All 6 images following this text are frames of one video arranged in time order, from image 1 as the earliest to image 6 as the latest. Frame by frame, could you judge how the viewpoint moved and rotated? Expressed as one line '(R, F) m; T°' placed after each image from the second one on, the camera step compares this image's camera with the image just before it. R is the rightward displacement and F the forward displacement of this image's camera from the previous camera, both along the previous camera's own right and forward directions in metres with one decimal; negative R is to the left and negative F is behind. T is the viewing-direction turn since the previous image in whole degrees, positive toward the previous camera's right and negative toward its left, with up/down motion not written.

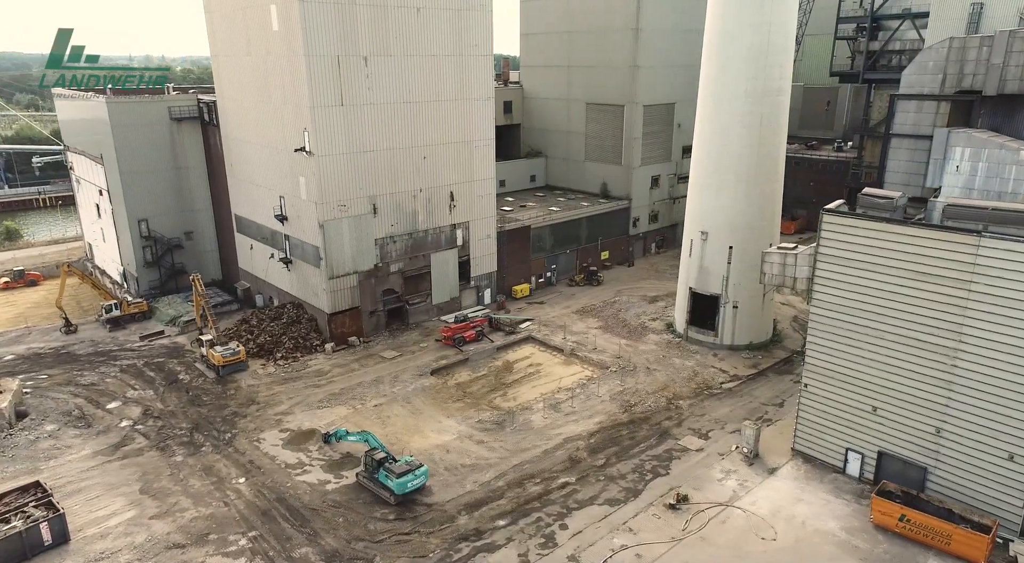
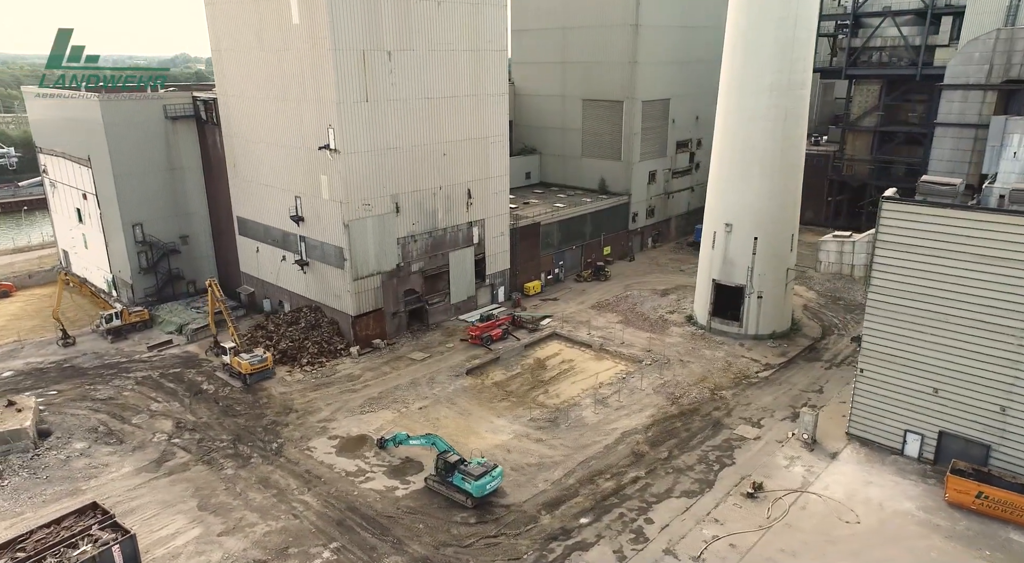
(-4.1, +0.5) m; +5°
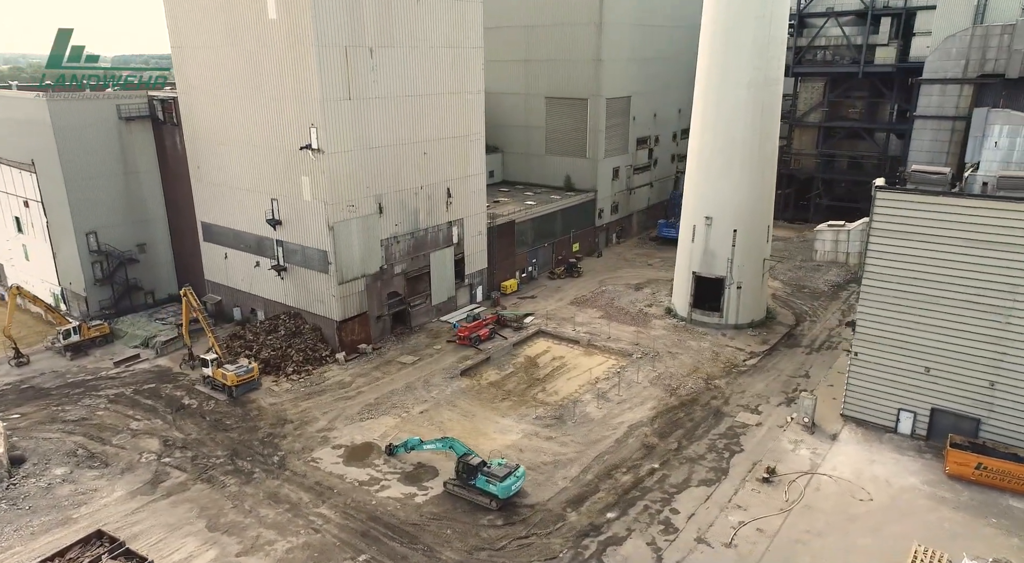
(-2.7, +0.4) m; +6°
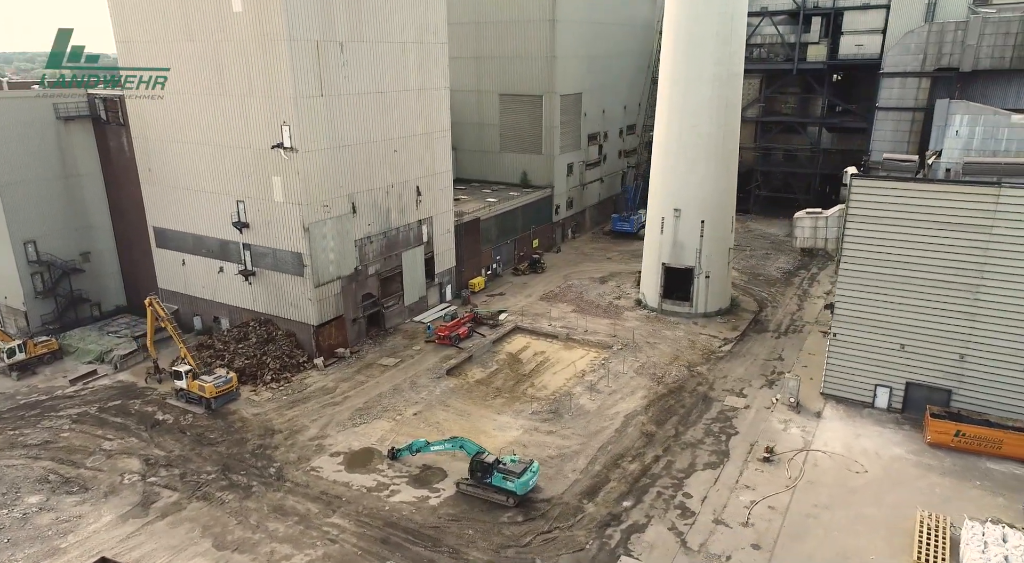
(-2.7, +0.3) m; +7°
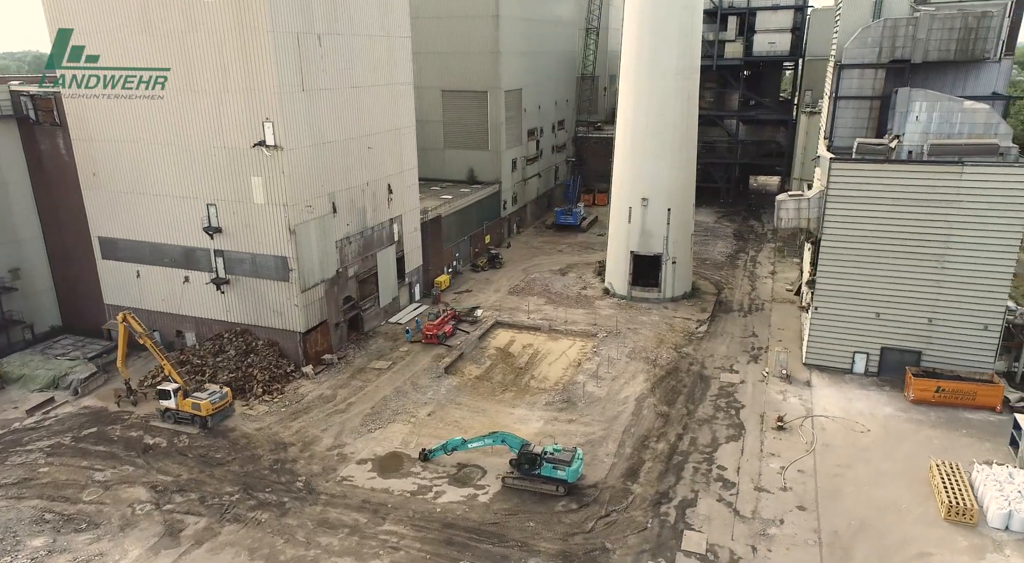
(-4.8, +0.4) m; +10°
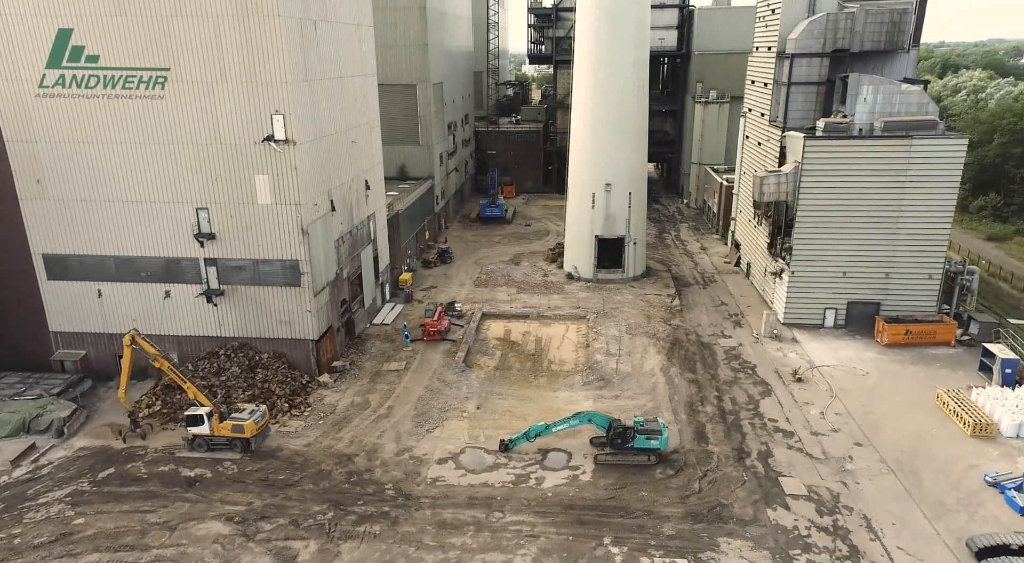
(-7.9, +0.9) m; +15°
